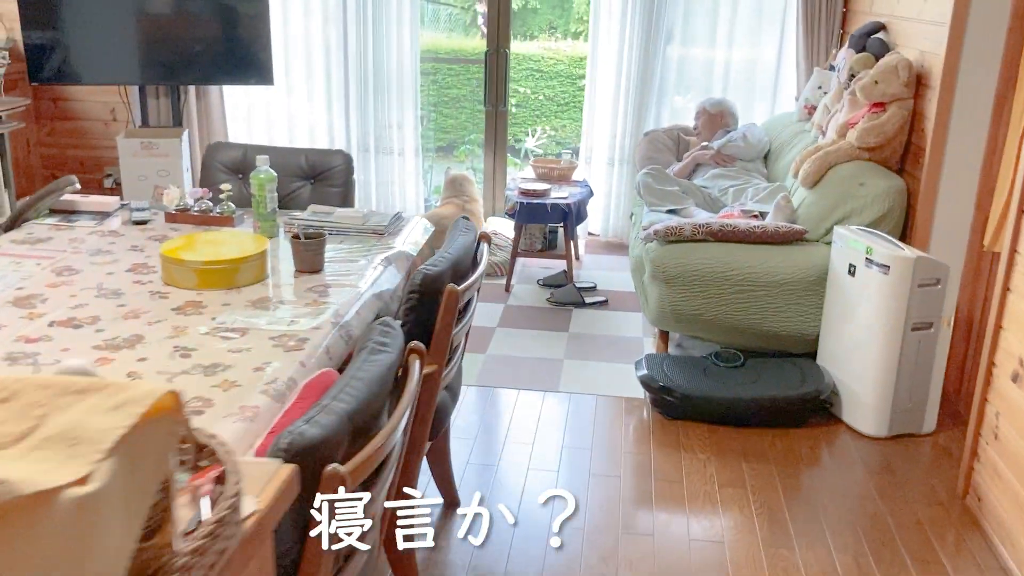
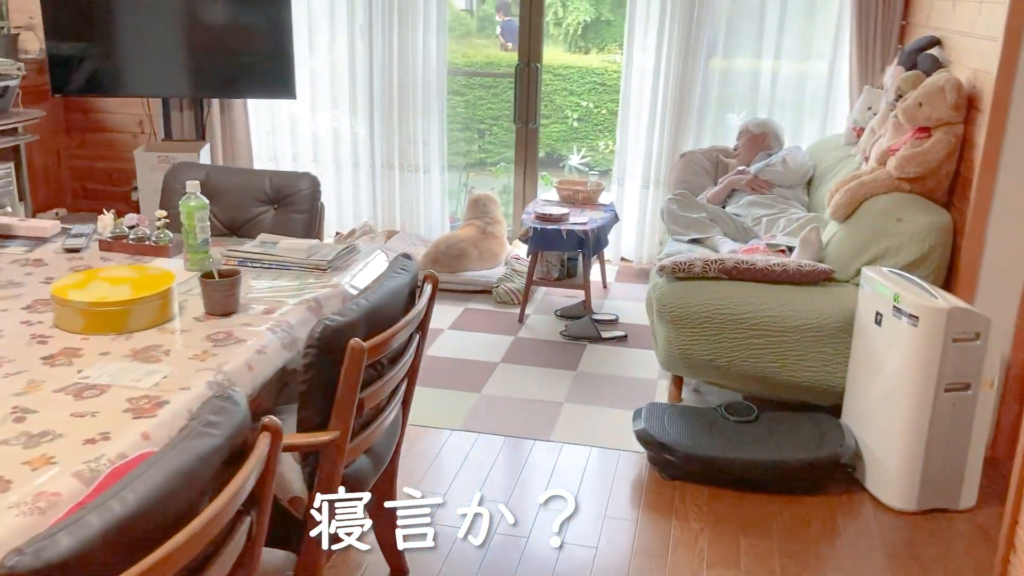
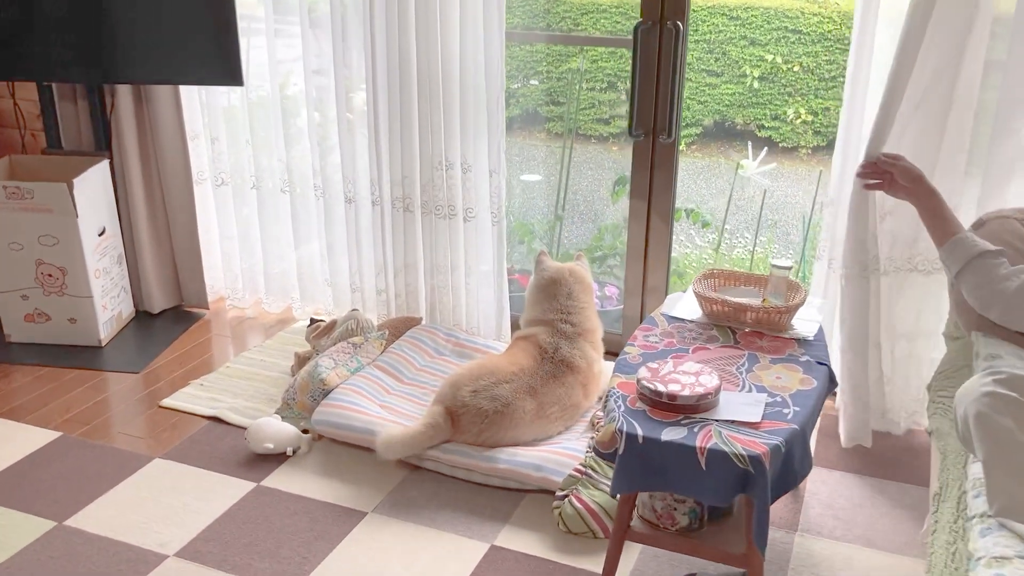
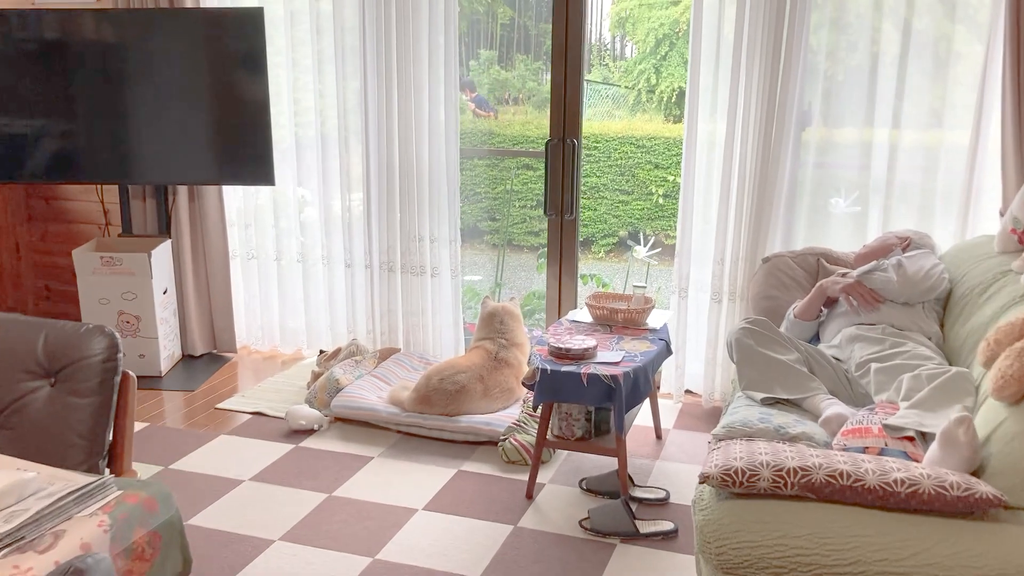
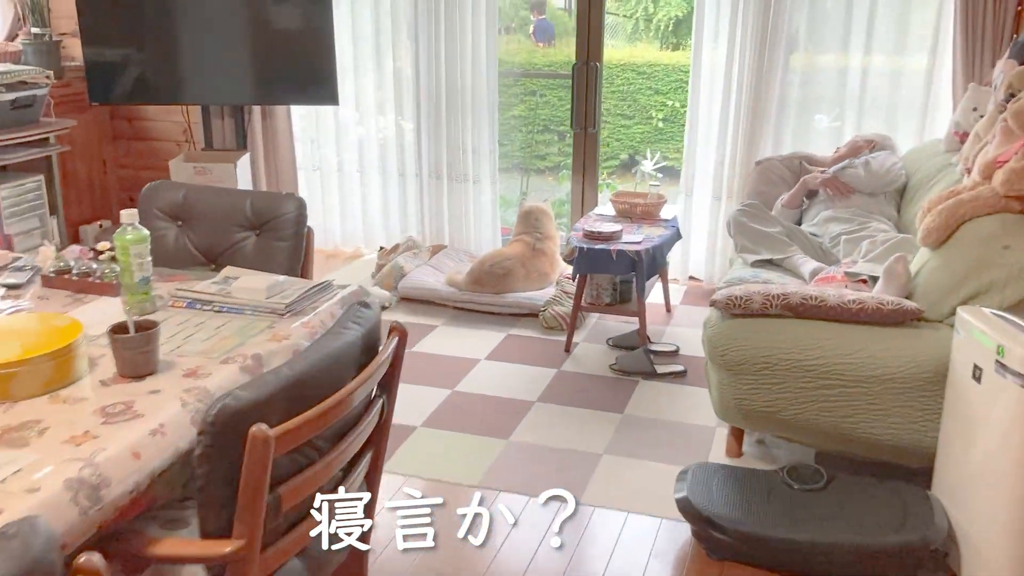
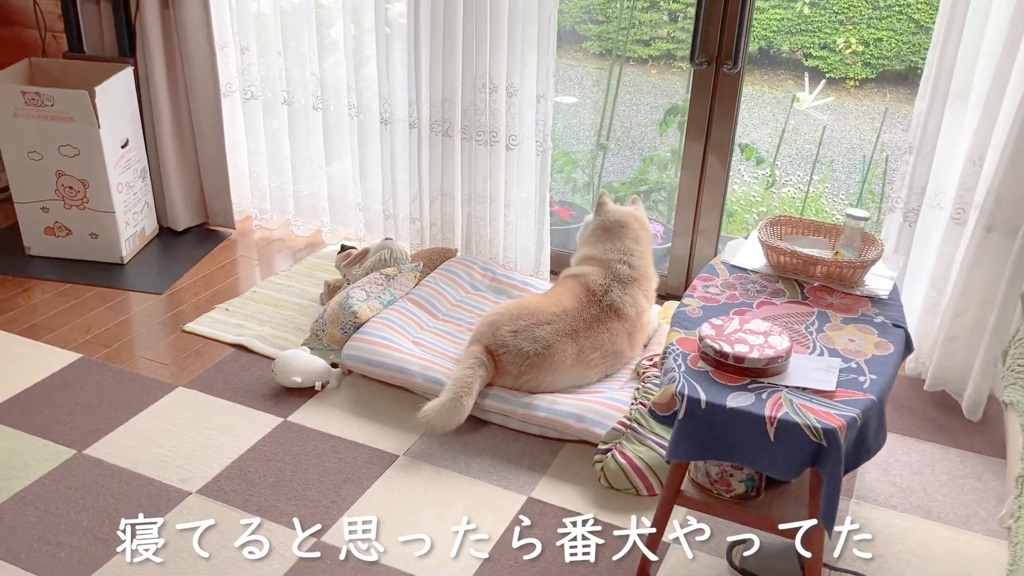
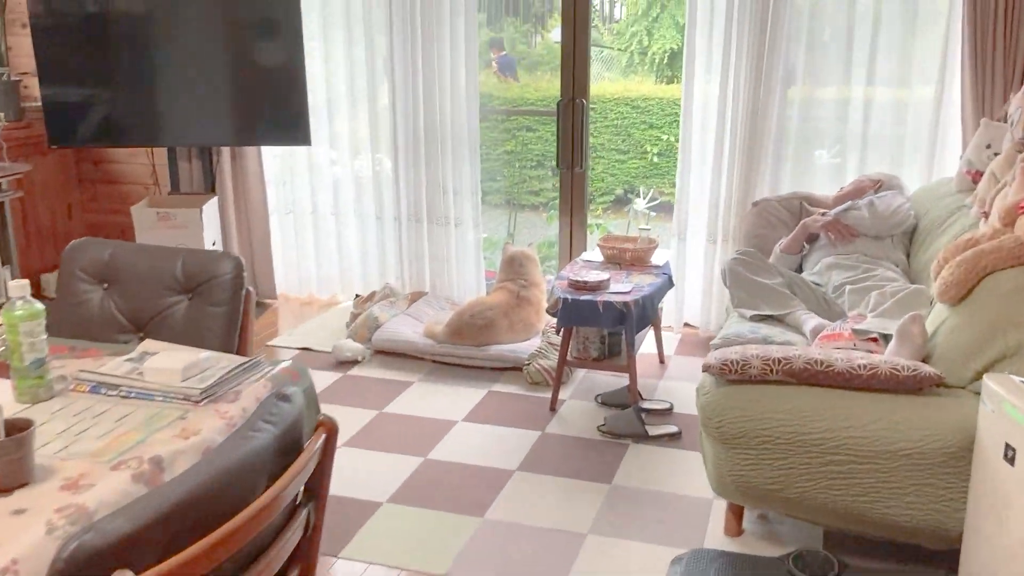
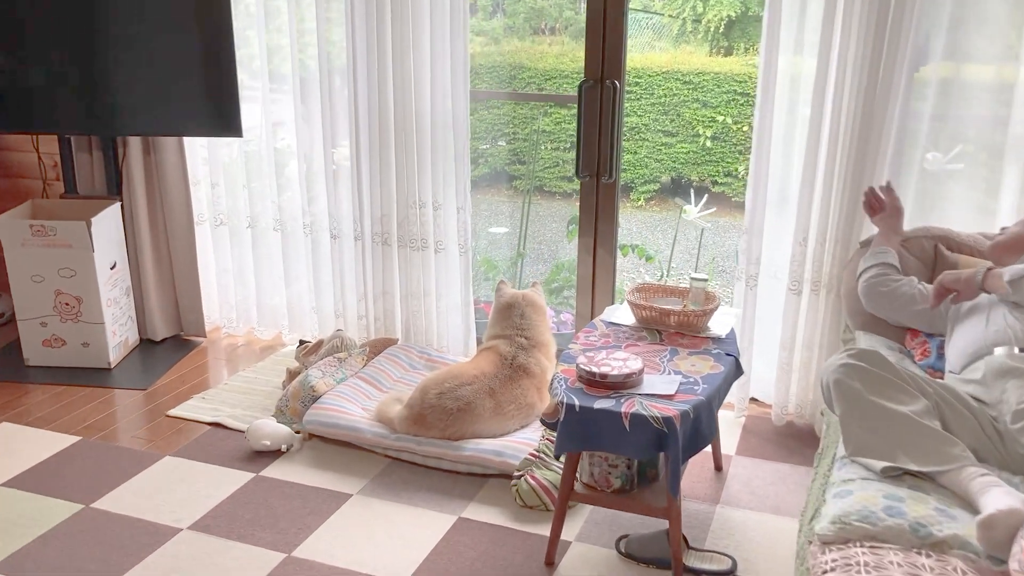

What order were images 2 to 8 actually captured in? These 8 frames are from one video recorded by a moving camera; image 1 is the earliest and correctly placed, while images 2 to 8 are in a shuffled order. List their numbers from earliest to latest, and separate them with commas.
2, 5, 7, 4, 8, 3, 6
